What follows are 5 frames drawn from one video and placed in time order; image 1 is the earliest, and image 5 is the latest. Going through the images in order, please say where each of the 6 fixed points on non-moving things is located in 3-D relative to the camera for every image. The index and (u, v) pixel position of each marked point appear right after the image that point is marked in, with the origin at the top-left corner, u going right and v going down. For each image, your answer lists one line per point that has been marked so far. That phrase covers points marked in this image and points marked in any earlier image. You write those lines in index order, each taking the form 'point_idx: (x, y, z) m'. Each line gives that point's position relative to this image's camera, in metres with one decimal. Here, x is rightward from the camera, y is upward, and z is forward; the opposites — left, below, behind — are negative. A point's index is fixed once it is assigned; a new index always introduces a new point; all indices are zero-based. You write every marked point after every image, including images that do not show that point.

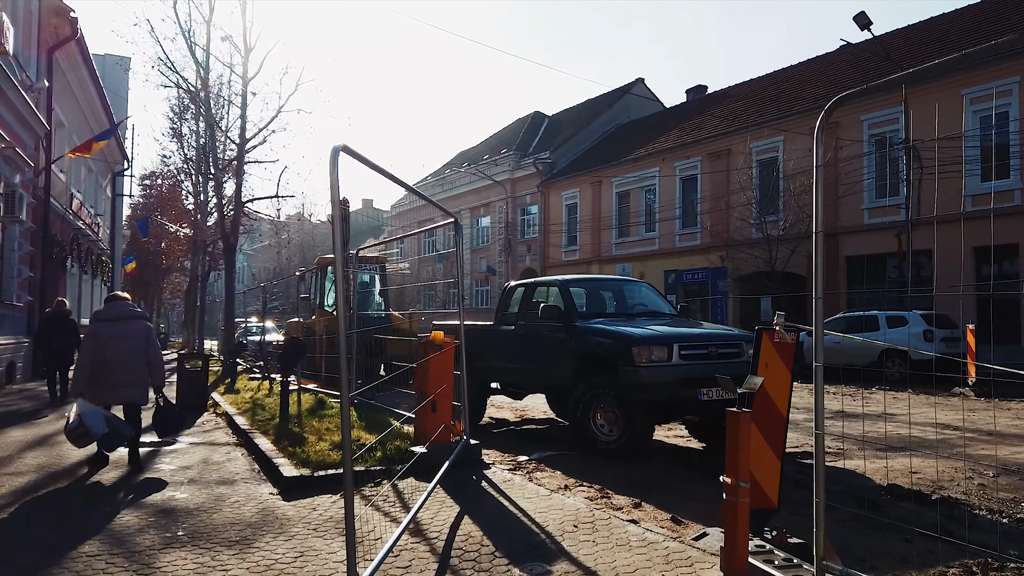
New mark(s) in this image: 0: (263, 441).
0: (-2.2, -1.4, +7.0) m
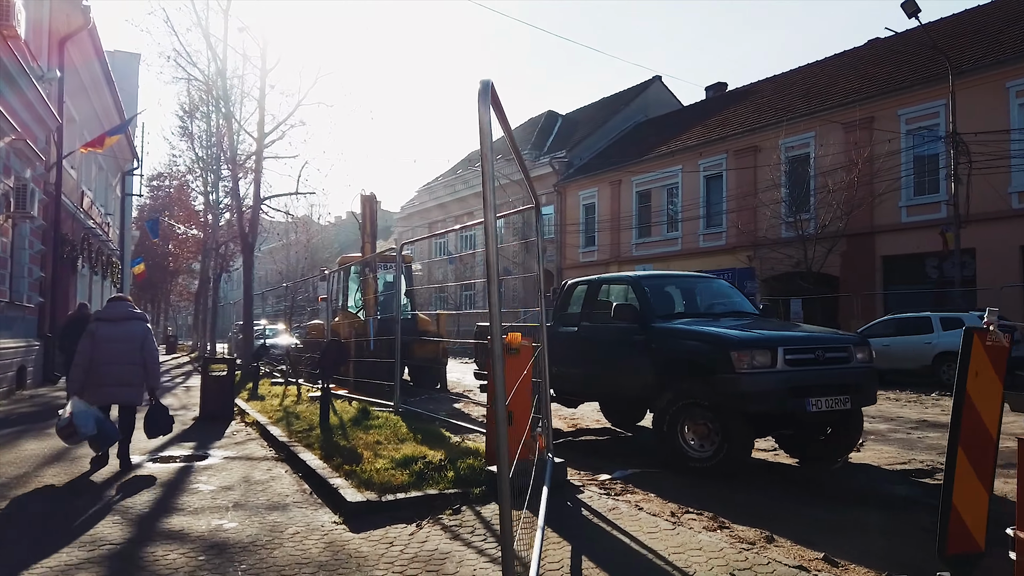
0: (-1.6, -1.3, +6.3) m
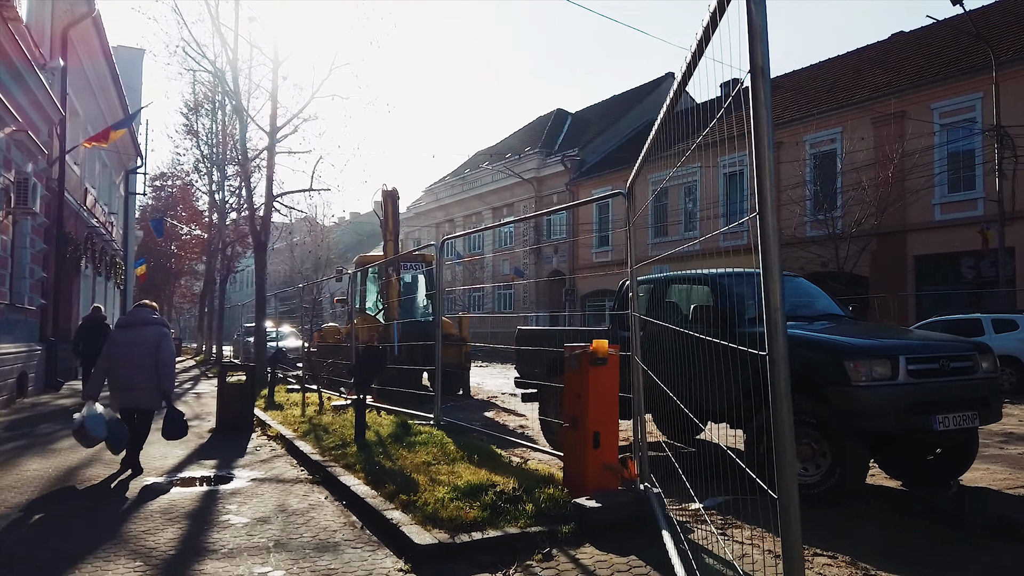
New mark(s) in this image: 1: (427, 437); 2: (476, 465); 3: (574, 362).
0: (-1.1, -1.3, +5.5) m
1: (-0.7, -1.3, +6.8) m
2: (-0.3, -1.3, +5.7) m
3: (+0.4, -0.5, +4.7) m
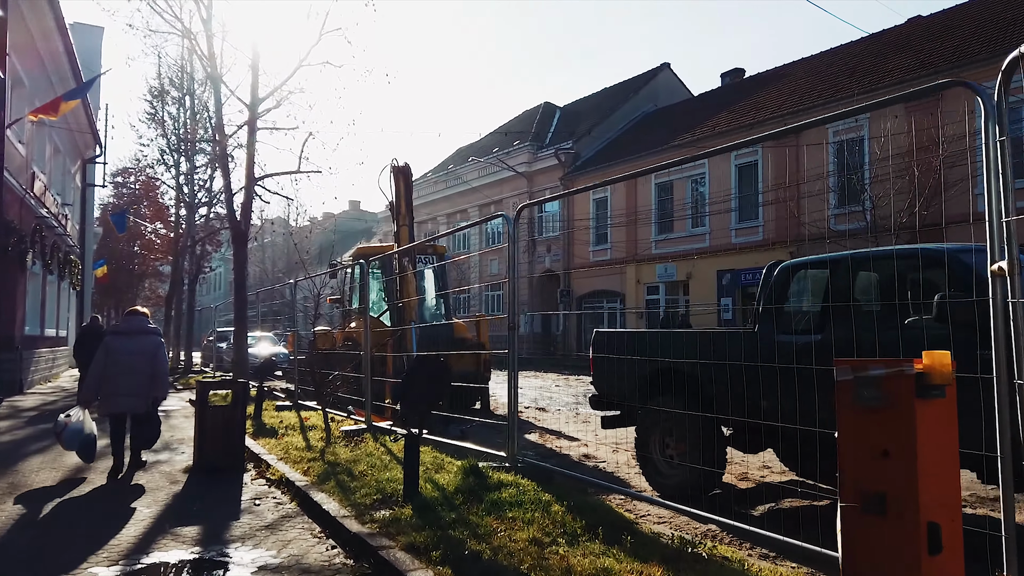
0: (-0.3, -1.3, +3.3) m
1: (0.0, -1.2, +4.7) m
2: (+0.5, -1.2, +3.5) m
3: (+1.2, -0.4, +2.6) m
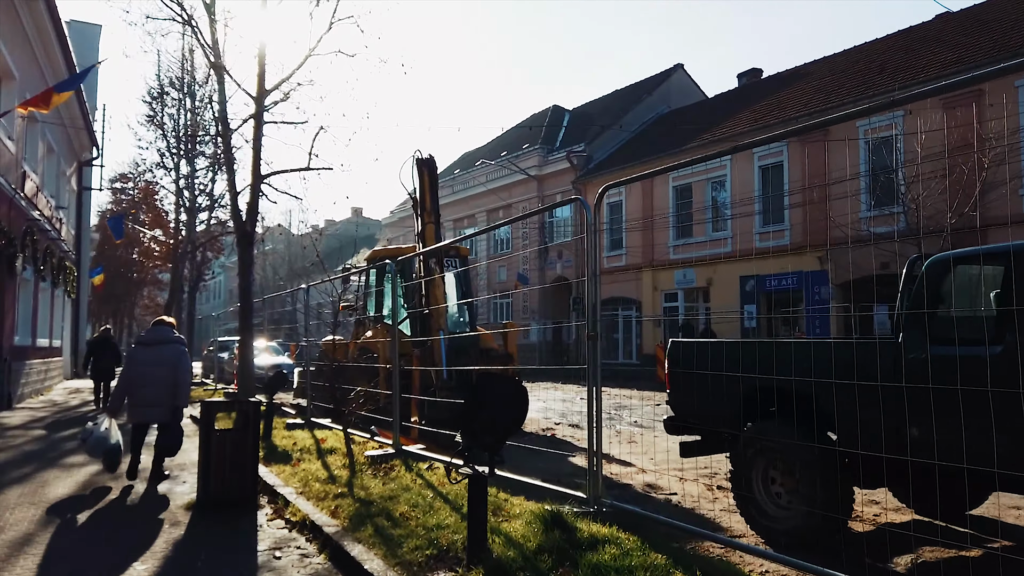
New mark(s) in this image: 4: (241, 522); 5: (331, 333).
0: (+0.1, -1.2, +2.2) m
1: (+0.5, -1.2, +3.6) m
2: (+1.0, -1.2, +2.5) m
3: (+1.6, -0.3, +1.6) m
4: (-1.8, -1.6, +5.4) m
5: (-2.6, -0.6, +11.5) m
